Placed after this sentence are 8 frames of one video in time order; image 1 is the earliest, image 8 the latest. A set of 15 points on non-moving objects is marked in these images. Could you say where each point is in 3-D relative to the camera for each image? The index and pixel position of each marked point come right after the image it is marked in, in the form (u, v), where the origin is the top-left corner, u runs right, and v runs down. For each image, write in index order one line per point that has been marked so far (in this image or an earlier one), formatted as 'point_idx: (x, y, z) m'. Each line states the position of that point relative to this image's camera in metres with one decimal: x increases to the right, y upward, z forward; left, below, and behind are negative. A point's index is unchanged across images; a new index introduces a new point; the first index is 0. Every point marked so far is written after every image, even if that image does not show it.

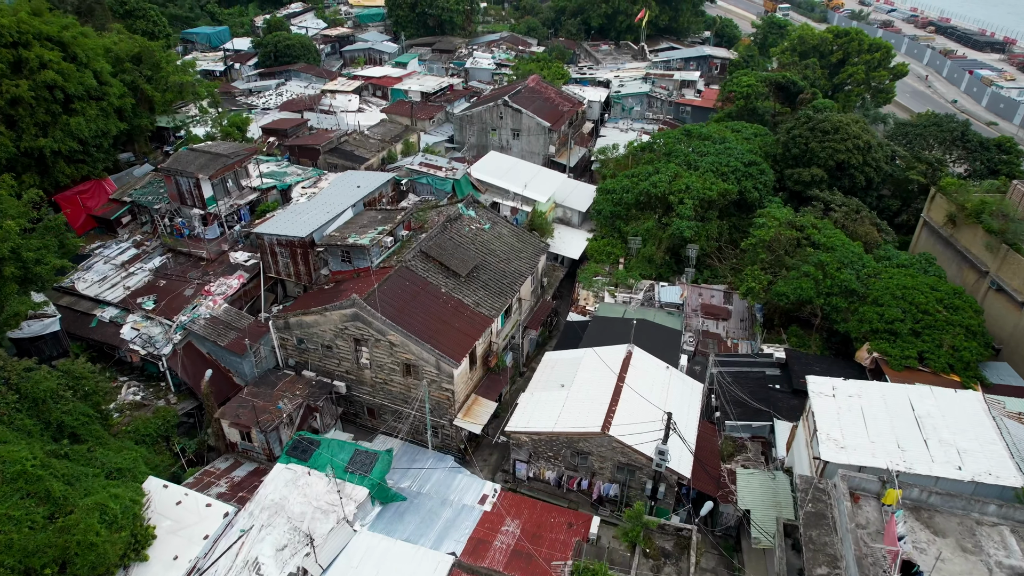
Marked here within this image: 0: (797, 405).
0: (+9.7, -4.0, +19.0) m
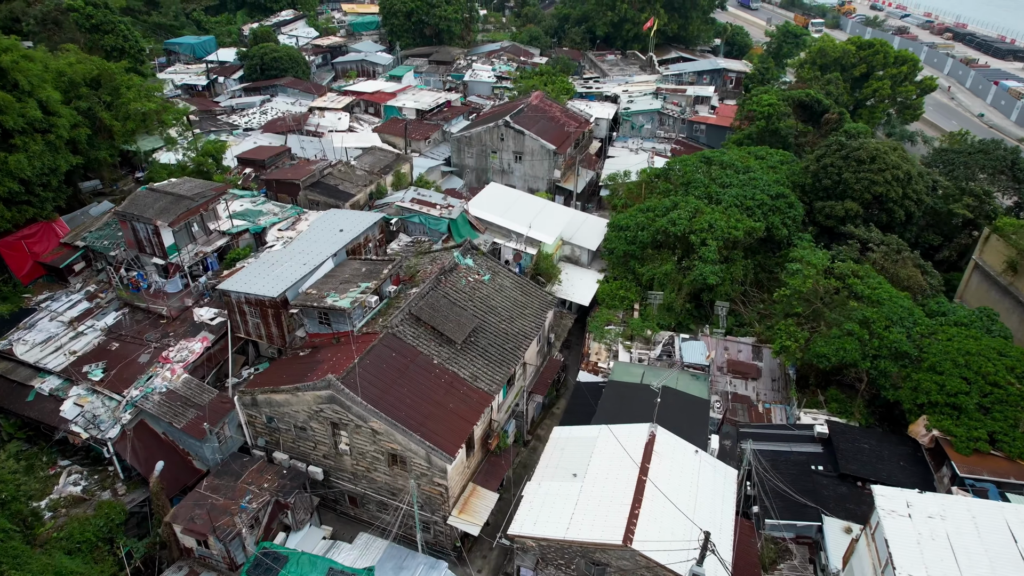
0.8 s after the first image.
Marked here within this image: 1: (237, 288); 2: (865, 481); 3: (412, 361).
0: (+9.8, -6.0, +16.4) m
1: (-8.8, 0.0, +18.0) m
2: (+10.5, -5.7, +16.6) m
3: (-2.9, -2.1, +16.3) m
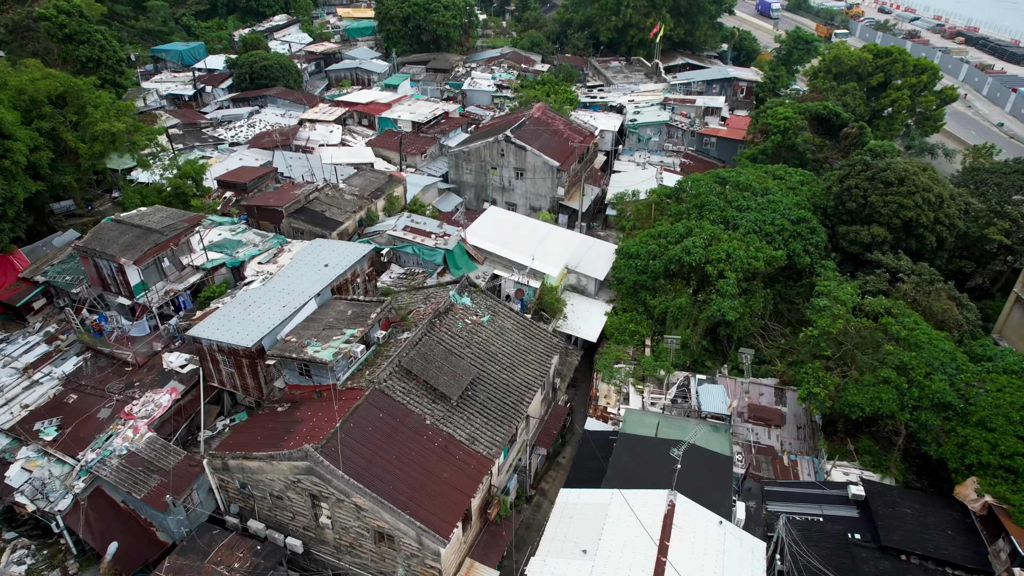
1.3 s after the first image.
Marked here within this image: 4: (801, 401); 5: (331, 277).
0: (+9.8, -7.4, +14.6) m
1: (-8.8, -1.3, +16.2) m
2: (+10.5, -7.1, +14.8) m
3: (-2.9, -3.5, +14.5) m
4: (+9.5, -3.7, +18.4) m
5: (-5.9, +0.4, +18.4) m
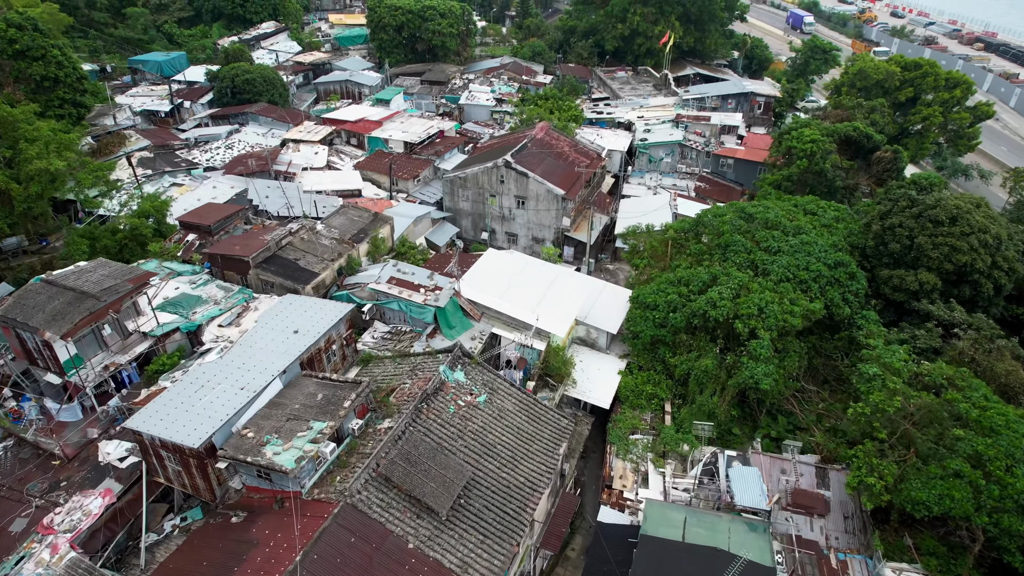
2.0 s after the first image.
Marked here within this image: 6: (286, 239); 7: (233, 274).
0: (+9.9, -9.4, +11.8) m
1: (-8.7, -3.3, +13.4) m
2: (+10.6, -9.1, +12.1) m
3: (-2.8, -5.5, +11.8) m
4: (+9.5, -5.7, +15.7) m
5: (-5.9, -1.6, +15.7) m
6: (-7.9, +1.7, +19.5) m
7: (-9.4, +0.5, +18.8) m
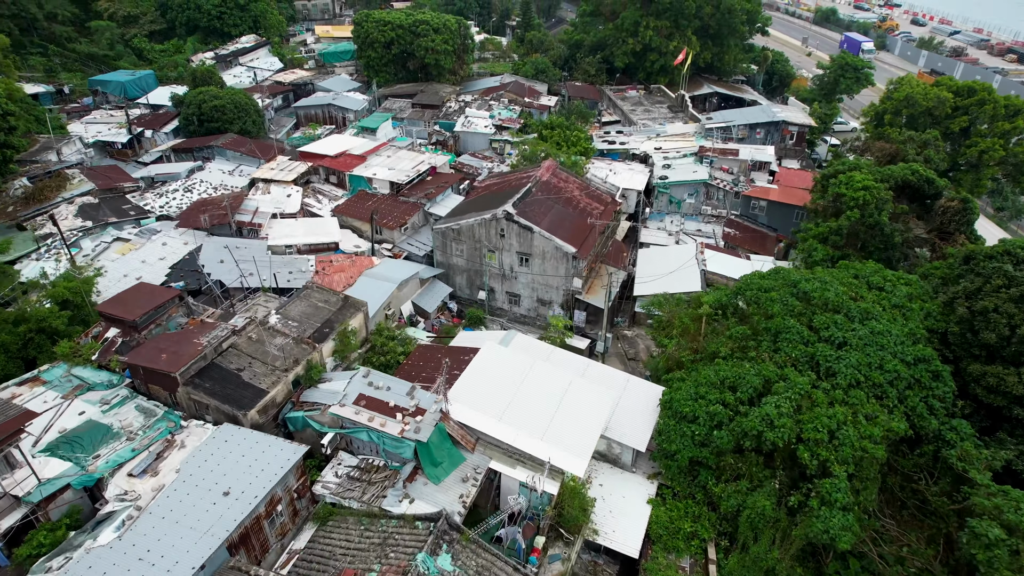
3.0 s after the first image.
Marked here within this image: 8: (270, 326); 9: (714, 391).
0: (+9.9, -12.5, +7.7) m
1: (-8.6, -6.4, +9.3) m
2: (+10.7, -12.2, +8.0) m
3: (-2.7, -8.6, +7.7) m
4: (+9.6, -8.8, +11.6) m
5: (-5.8, -4.8, +11.6) m
6: (-7.8, -1.4, +15.4) m
7: (-9.3, -2.6, +14.7) m
8: (-7.0, -1.1, +16.2) m
9: (+6.1, -3.1, +16.6) m
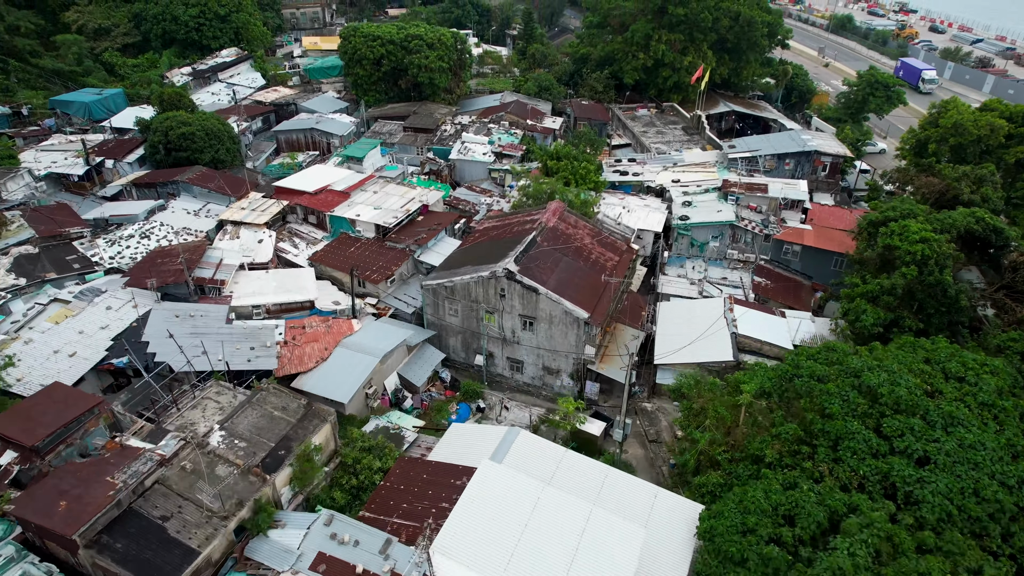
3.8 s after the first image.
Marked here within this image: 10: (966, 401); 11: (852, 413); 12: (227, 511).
0: (+10.0, -15.1, +4.4) m
1: (-8.6, -9.0, +6.0) m
2: (+10.7, -14.7, +4.7) m
3: (-2.7, -11.2, +4.4) m
4: (+9.7, -11.4, +8.3) m
5: (-5.7, -7.3, +8.2) m
6: (-7.7, -3.9, +12.1) m
7: (-9.2, -5.2, +11.4) m
8: (-7.0, -3.6, +12.9) m
9: (+6.1, -5.6, +13.3) m
10: (+12.2, -3.0, +15.2) m
11: (+9.2, -3.3, +15.2) m
12: (-6.0, -4.6, +11.8) m
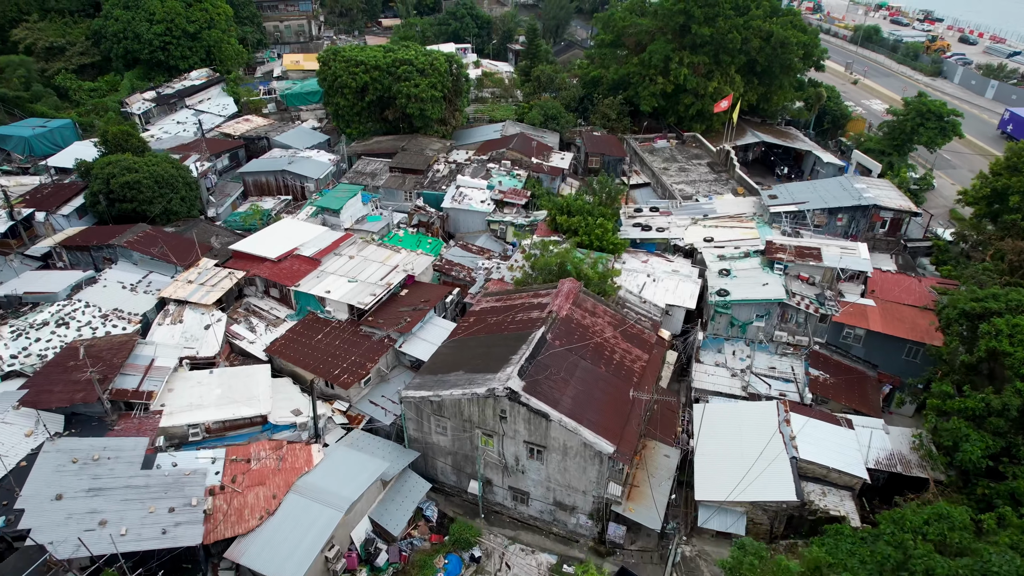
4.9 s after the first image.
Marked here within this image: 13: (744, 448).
0: (+10.1, -18.6, -0.1) m
1: (-8.5, -12.4, +1.5) m
2: (+10.8, -18.3, +0.2) m
3: (-2.6, -14.6, -0.1) m
4: (+9.7, -14.9, +3.8) m
5: (-5.7, -10.8, +3.8) m
6: (-7.6, -7.4, +7.6) m
7: (-9.1, -8.6, +6.9) m
8: (-6.9, -7.1, +8.4) m
9: (+6.2, -9.1, +8.8) m
10: (+12.2, -6.5, +10.7) m
11: (+9.3, -6.8, +10.7) m
12: (-5.9, -8.1, +7.3) m
13: (+7.3, -5.1, +17.4) m
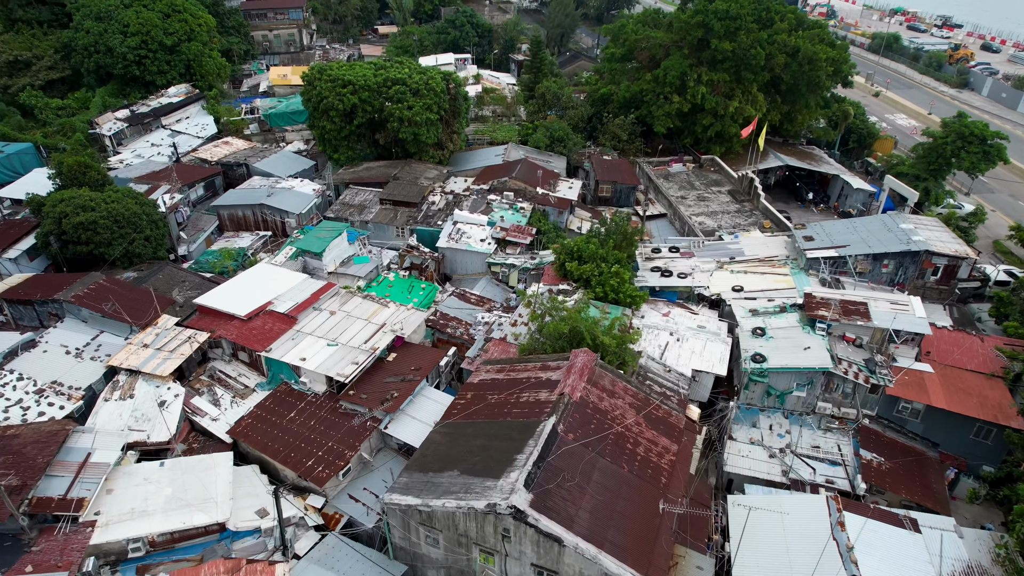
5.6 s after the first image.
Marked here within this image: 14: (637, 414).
0: (+10.1, -20.8, -2.9) m
1: (-8.4, -14.6, -1.3) m
2: (+10.8, -20.5, -2.6) m
3: (-2.5, -16.8, -3.0) m
4: (+9.8, -17.1, +0.9) m
5: (-5.6, -13.0, +0.9) m
6: (-7.5, -9.6, +4.7) m
7: (-9.0, -10.8, +4.0) m
8: (-6.8, -9.3, +5.6) m
9: (+6.3, -11.3, +6.0) m
10: (+12.3, -8.7, +7.8) m
11: (+9.4, -9.0, +7.8) m
12: (-5.8, -10.3, +4.4) m
13: (+7.4, -7.3, +14.5) m
14: (+3.6, -3.5, +16.0) m
